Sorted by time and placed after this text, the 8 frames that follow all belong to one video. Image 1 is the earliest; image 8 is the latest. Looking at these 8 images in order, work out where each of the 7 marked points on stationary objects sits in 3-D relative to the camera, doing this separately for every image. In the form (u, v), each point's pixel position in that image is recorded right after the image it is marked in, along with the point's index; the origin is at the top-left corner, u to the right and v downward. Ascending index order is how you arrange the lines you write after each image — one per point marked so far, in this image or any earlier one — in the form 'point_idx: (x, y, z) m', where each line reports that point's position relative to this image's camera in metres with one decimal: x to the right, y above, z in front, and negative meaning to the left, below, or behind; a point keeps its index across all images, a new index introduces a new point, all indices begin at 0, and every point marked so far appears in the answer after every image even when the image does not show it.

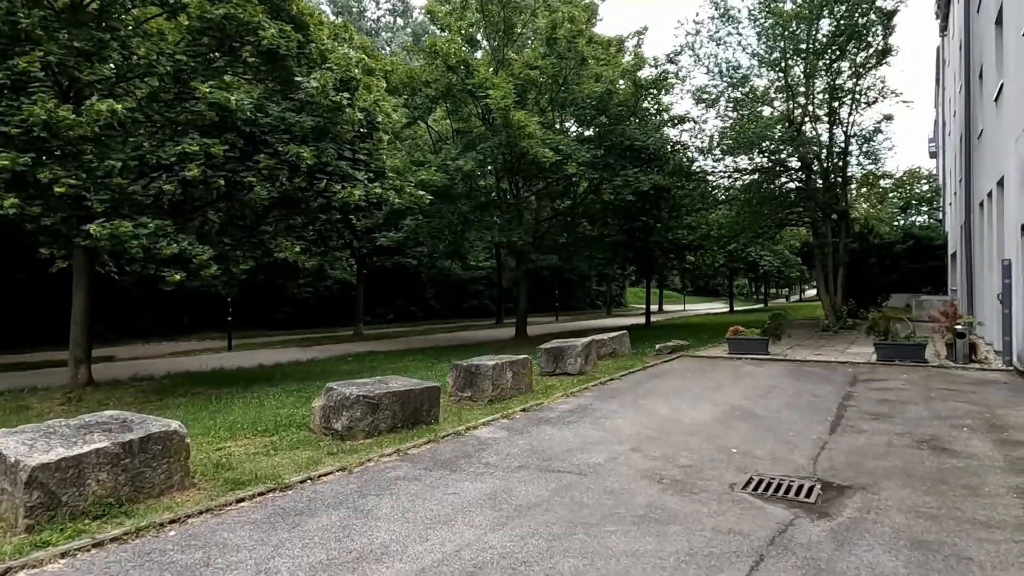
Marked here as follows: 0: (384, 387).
0: (-1.4, -1.1, +7.2) m
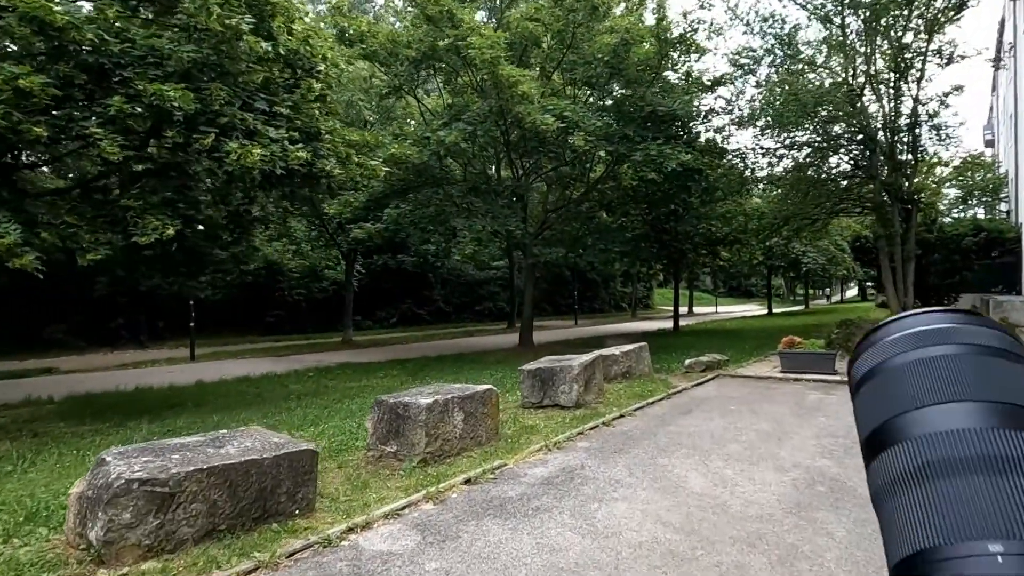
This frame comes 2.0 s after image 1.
0: (-1.9, -1.0, +4.1) m
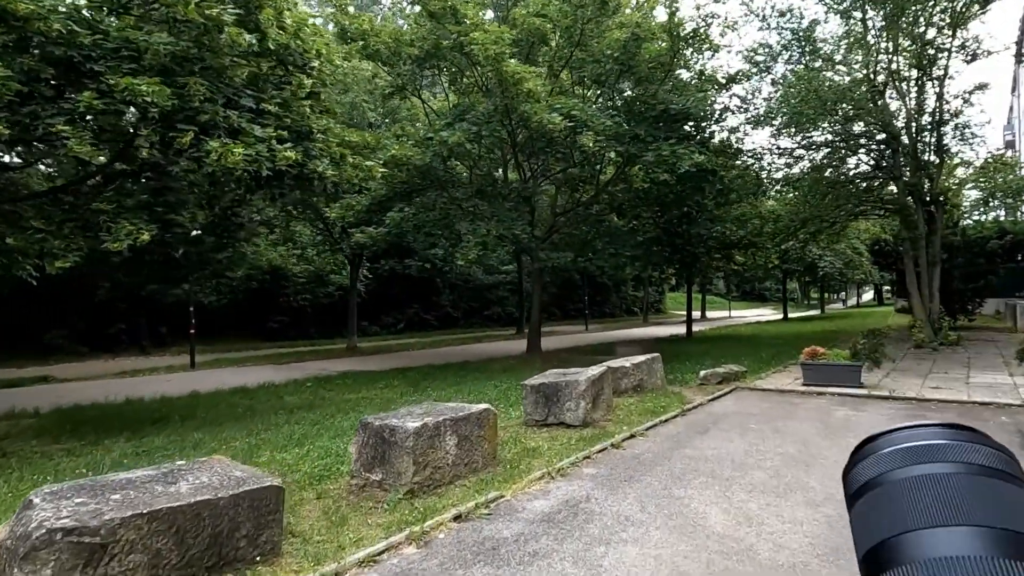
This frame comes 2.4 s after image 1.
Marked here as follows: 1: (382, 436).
0: (-2.0, -1.1, +3.6) m
1: (-1.0, -1.2, +5.2) m
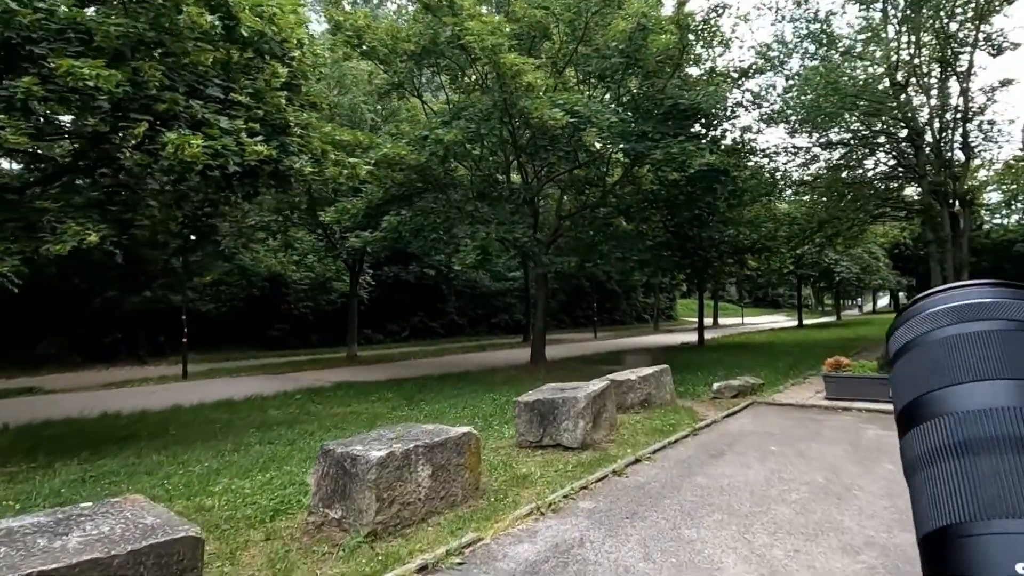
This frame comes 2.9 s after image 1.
0: (-2.1, -1.2, +2.8) m
1: (-1.1, -1.2, +4.5) m
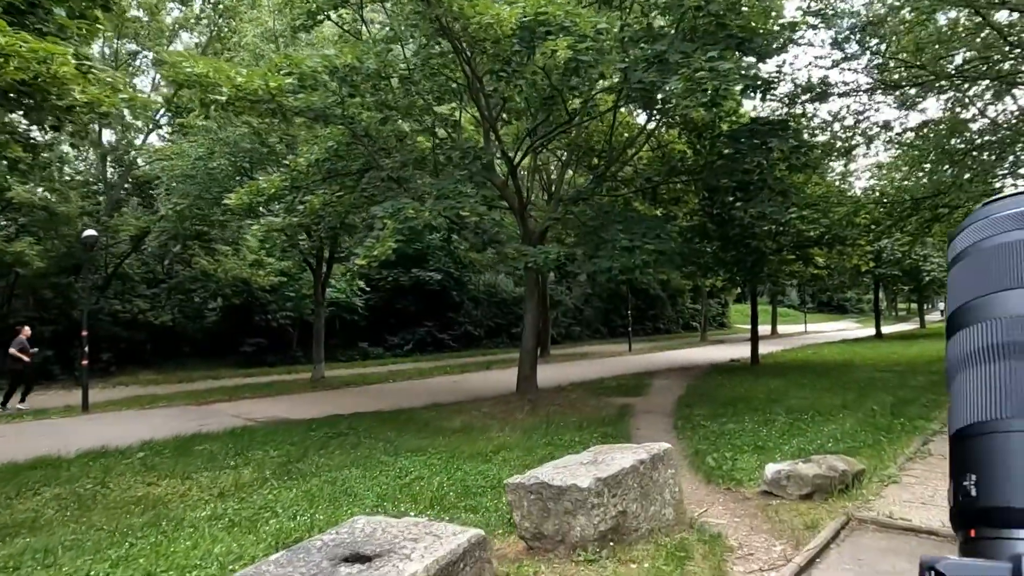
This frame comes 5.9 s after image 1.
0: (-3.6, -1.1, -1.4) m
1: (-2.6, -1.2, +0.2) m
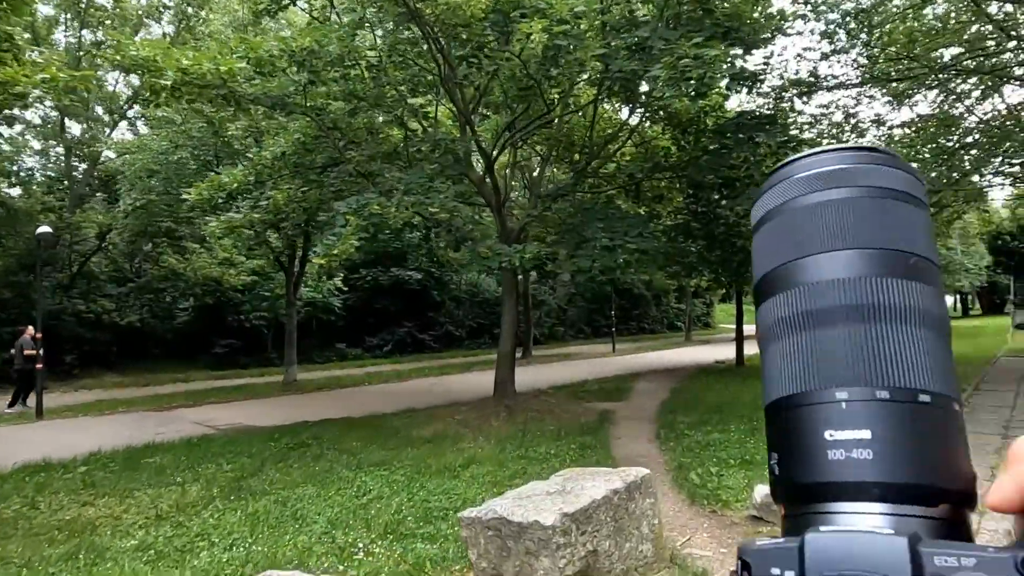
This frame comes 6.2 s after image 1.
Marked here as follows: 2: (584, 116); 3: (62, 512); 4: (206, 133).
0: (-3.8, -1.2, -2.0) m
1: (-2.7, -1.2, -0.4) m
2: (+1.4, +3.3, +12.6) m
3: (-4.3, -2.1, +6.4) m
4: (-6.1, +3.1, +13.2) m
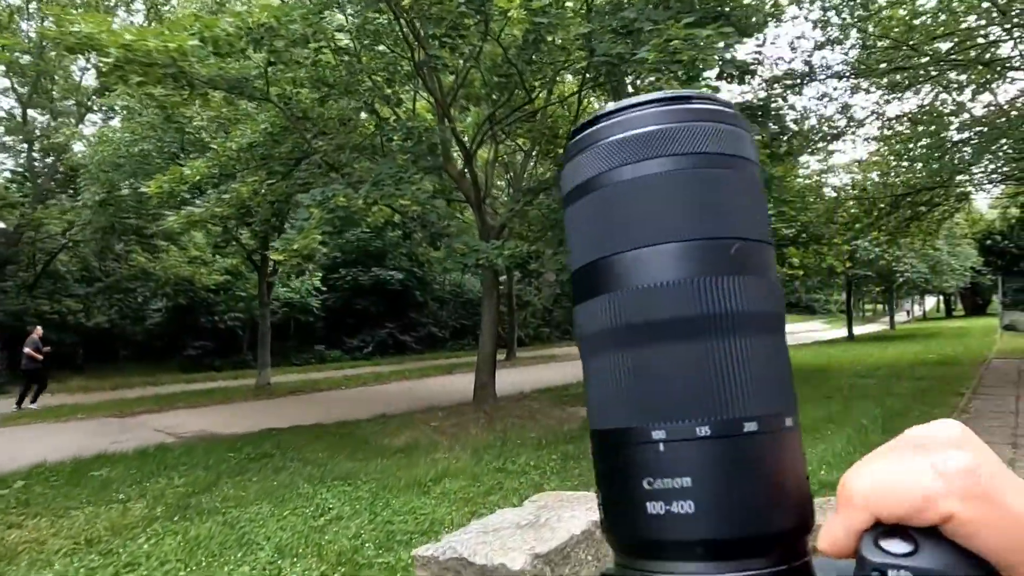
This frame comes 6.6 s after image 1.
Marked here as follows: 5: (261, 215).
0: (-3.8, -1.1, -2.7) m
1: (-2.8, -1.2, -1.0) m
2: (+1.0, +3.3, +12.1) m
3: (-4.5, -2.1, +5.7) m
4: (-6.4, +3.1, +12.5) m
5: (-3.9, +1.1, +10.4) m
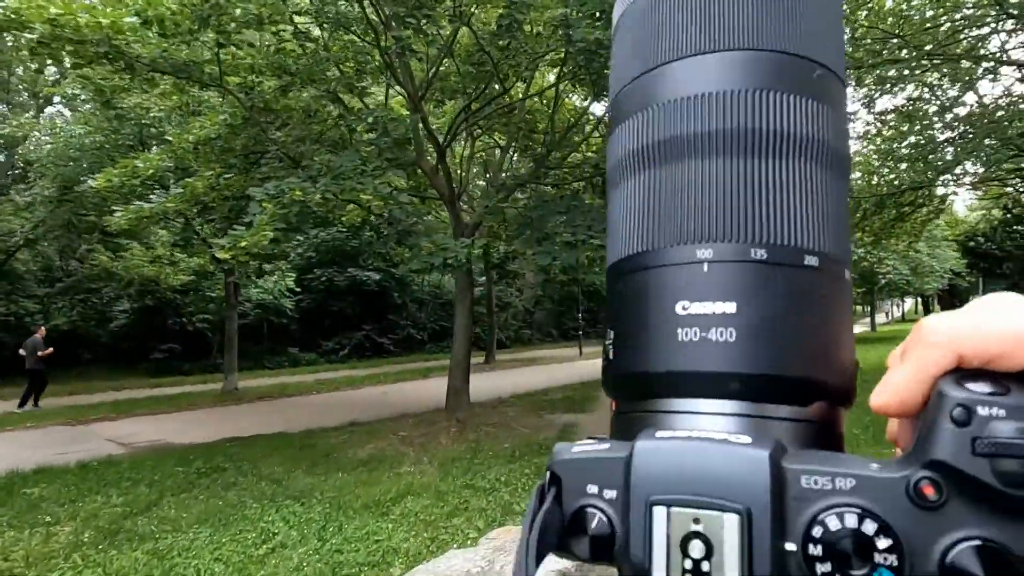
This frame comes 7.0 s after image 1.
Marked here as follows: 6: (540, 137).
0: (-3.9, -1.1, -3.3) m
1: (-2.9, -1.2, -1.6) m
2: (+0.6, +3.3, +11.6) m
3: (-4.8, -2.1, +5.1) m
4: (-6.9, +3.1, +11.8) m
5: (-4.3, +1.1, +9.8) m
6: (+0.5, +2.6, +11.5) m
